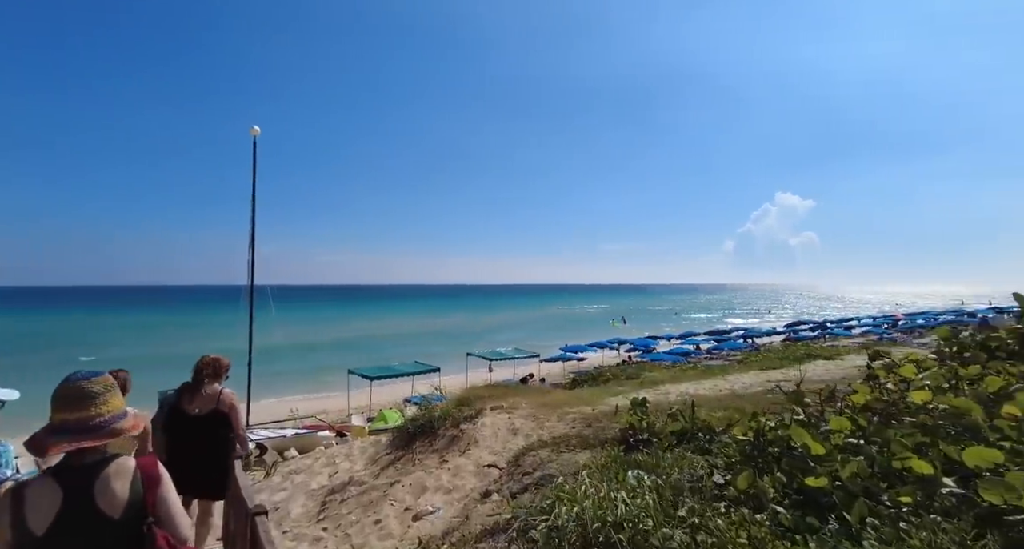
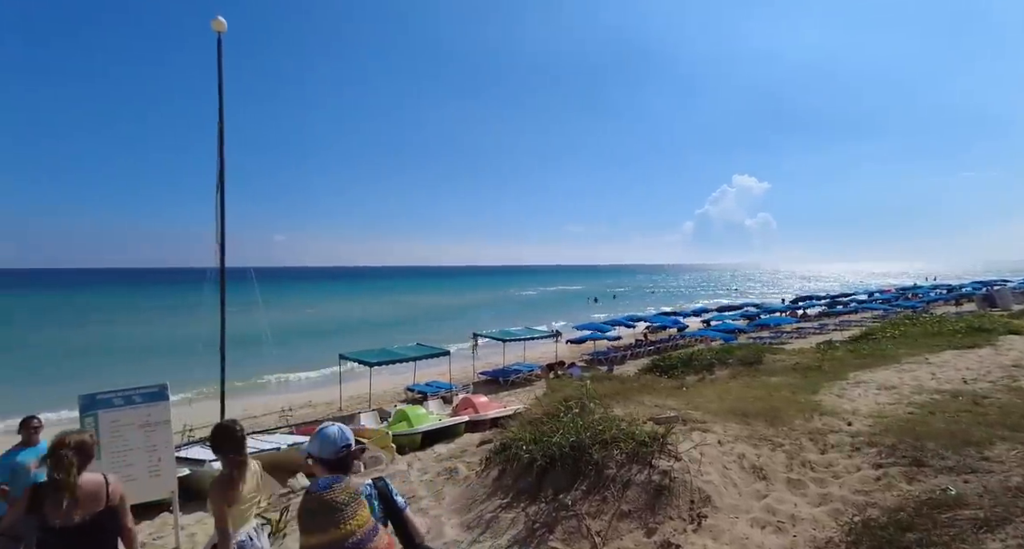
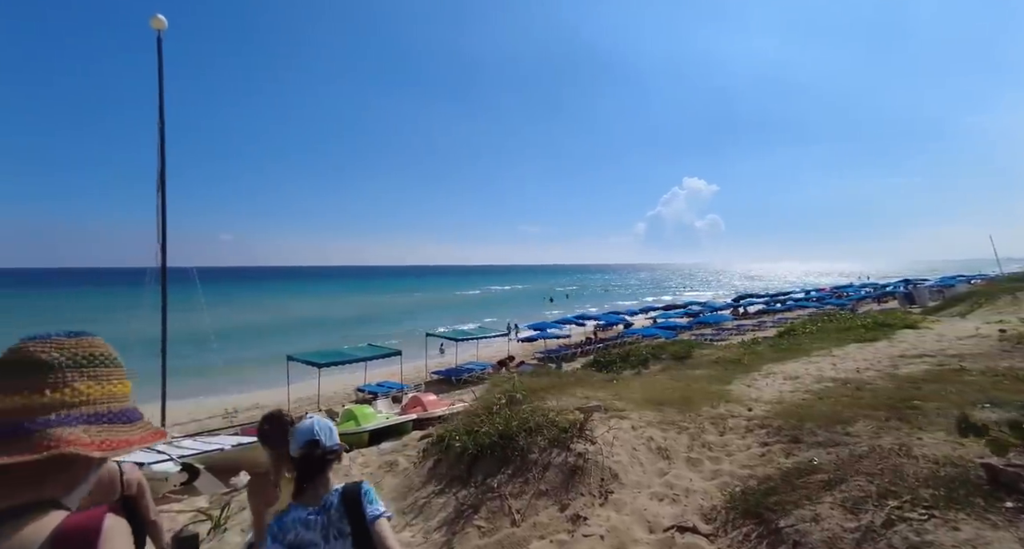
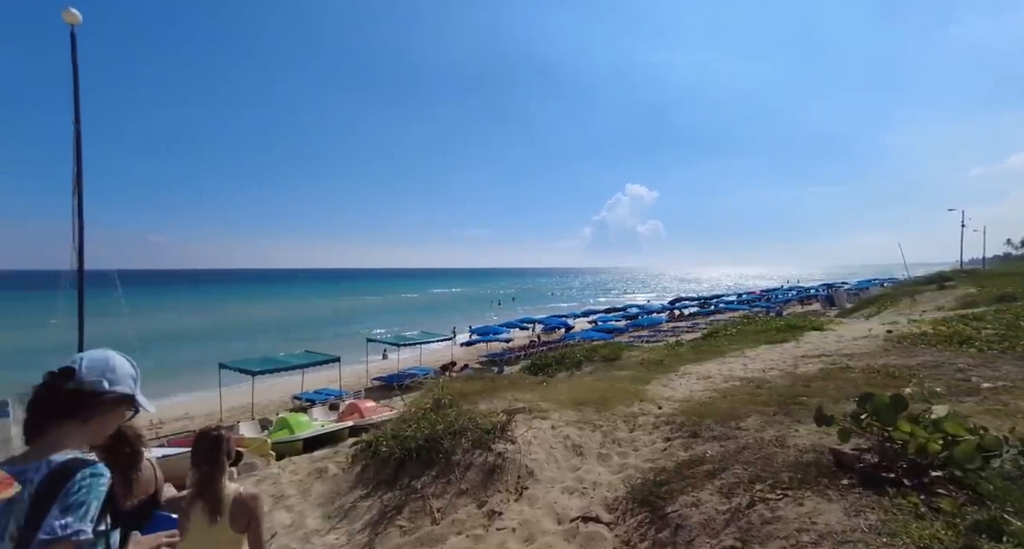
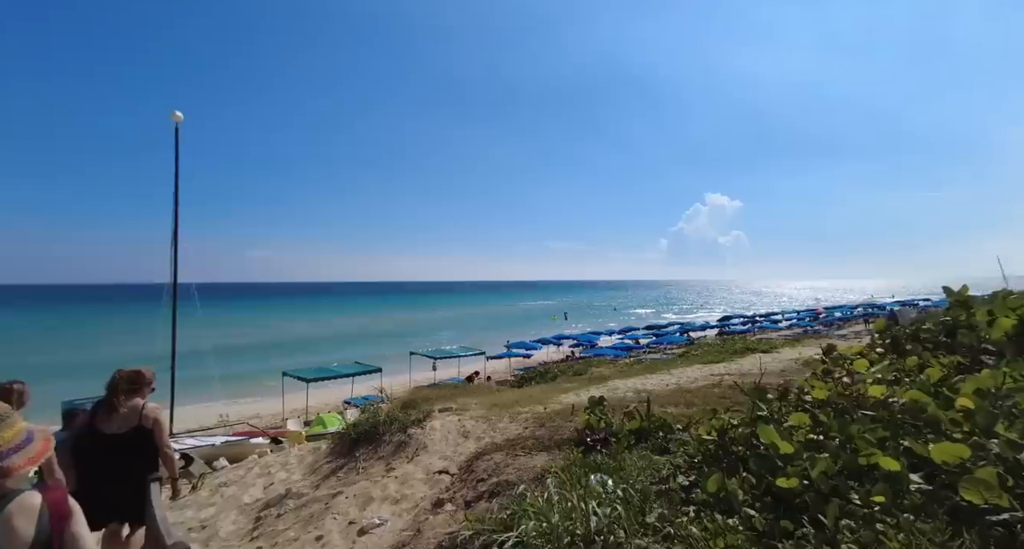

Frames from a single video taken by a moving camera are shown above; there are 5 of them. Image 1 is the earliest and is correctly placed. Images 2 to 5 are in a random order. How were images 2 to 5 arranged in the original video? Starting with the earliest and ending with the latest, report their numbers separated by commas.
5, 4, 3, 2
